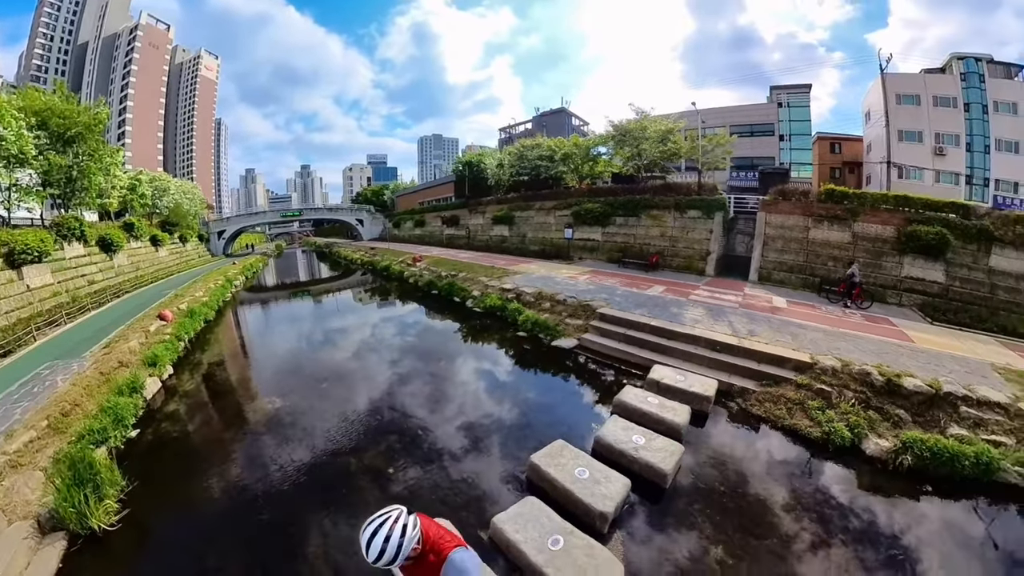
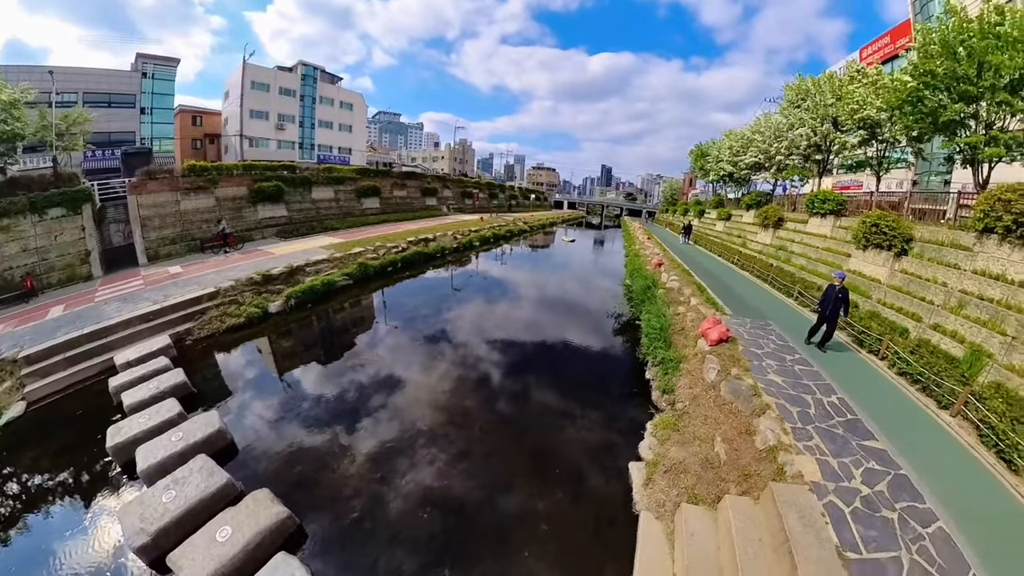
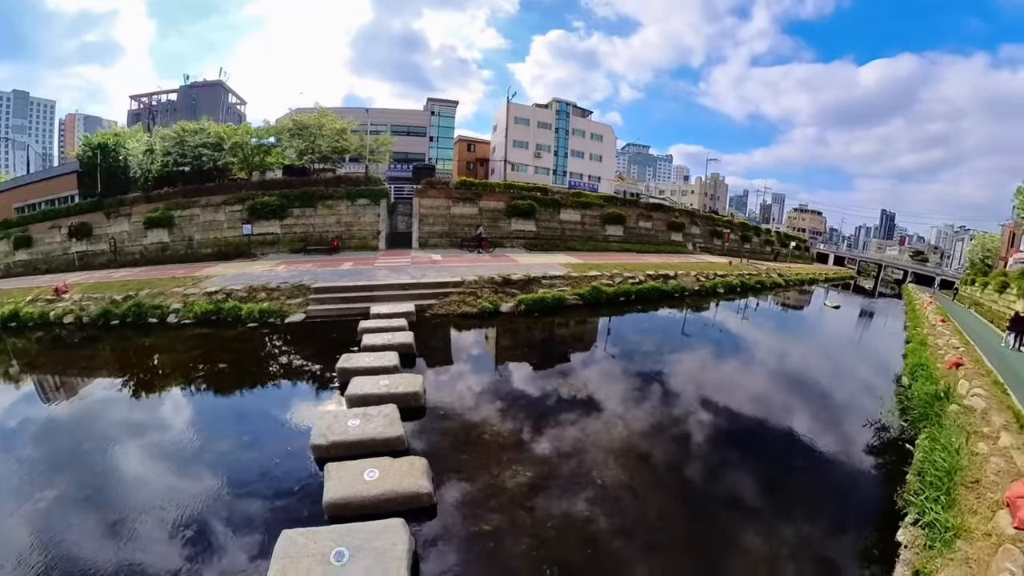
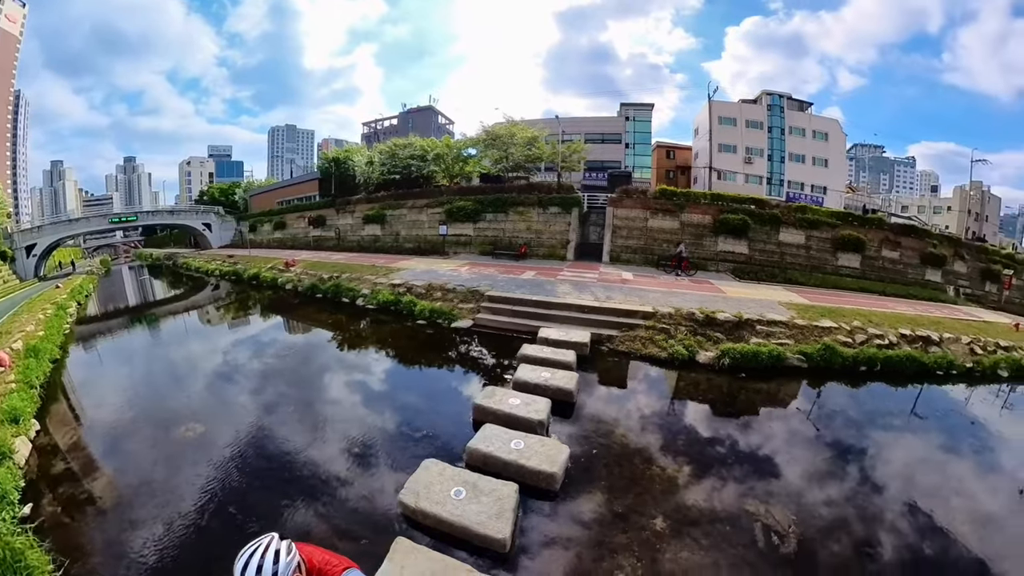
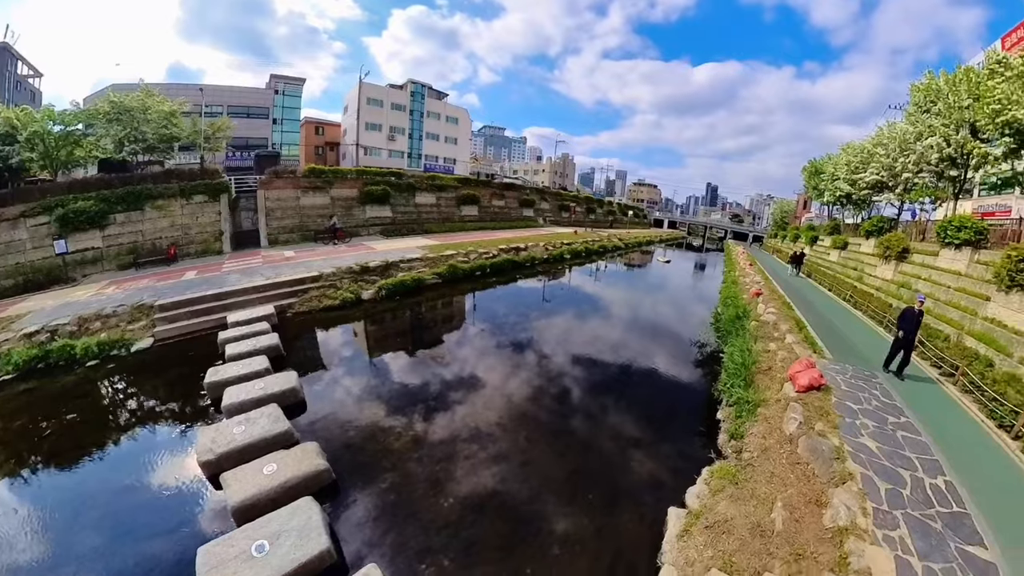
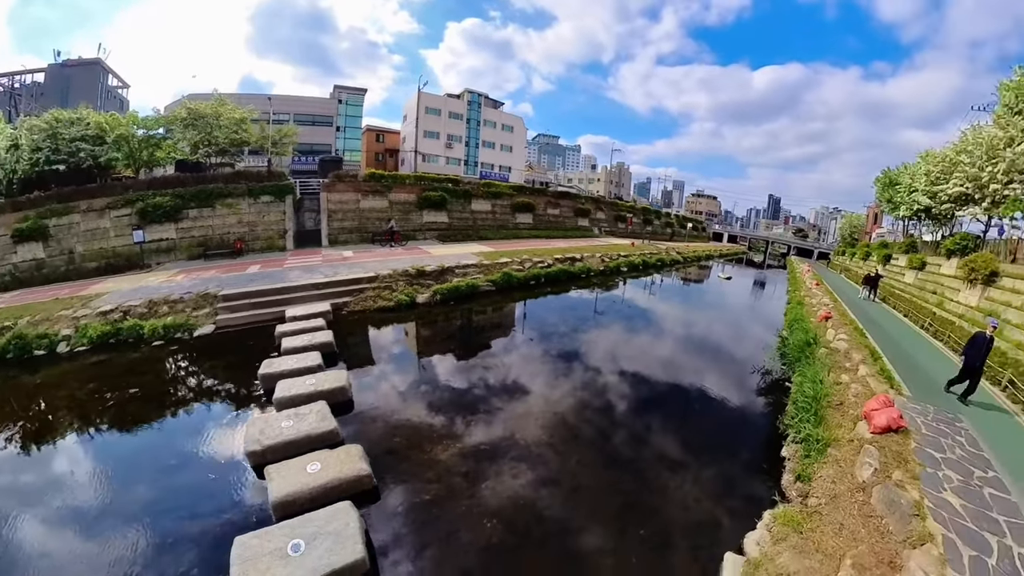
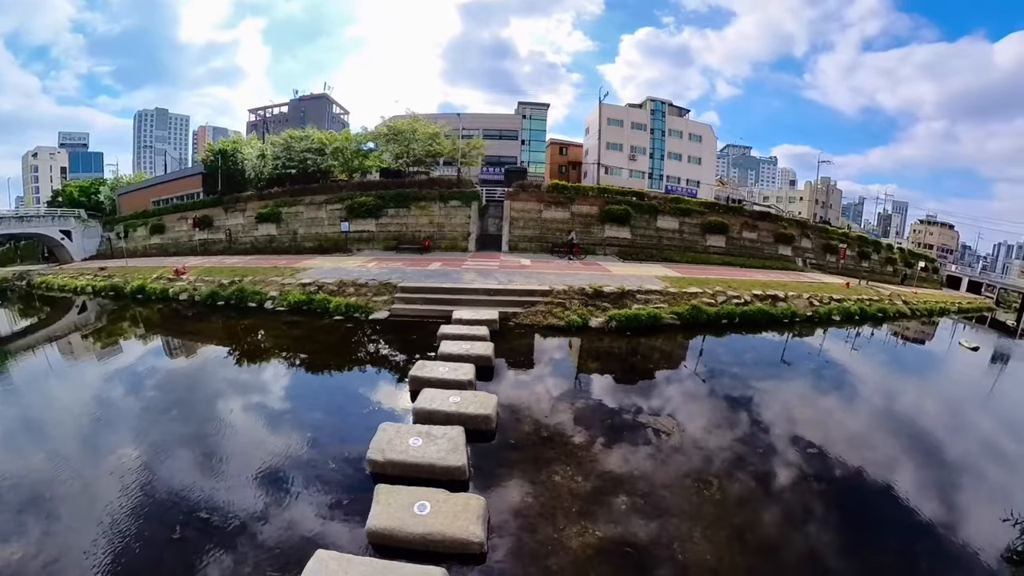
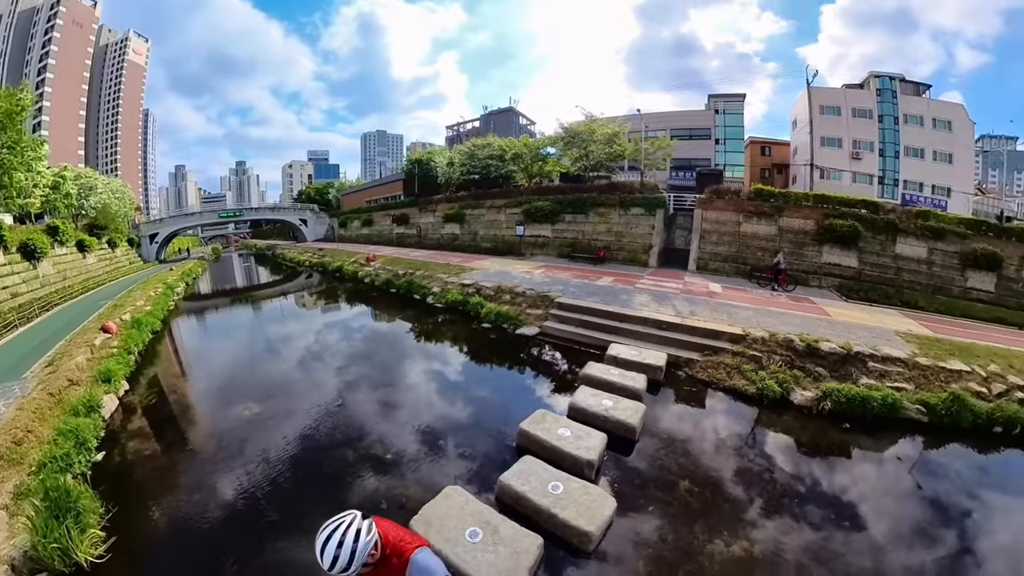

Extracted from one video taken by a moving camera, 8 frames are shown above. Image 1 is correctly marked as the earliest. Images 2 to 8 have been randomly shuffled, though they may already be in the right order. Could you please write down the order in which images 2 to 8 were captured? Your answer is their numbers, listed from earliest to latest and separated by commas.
8, 4, 7, 3, 6, 5, 2
